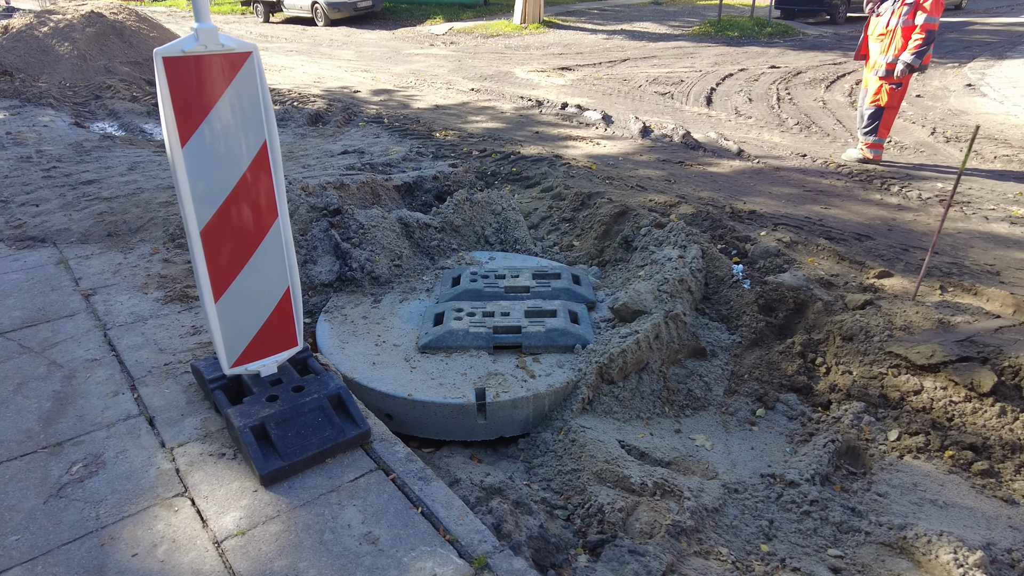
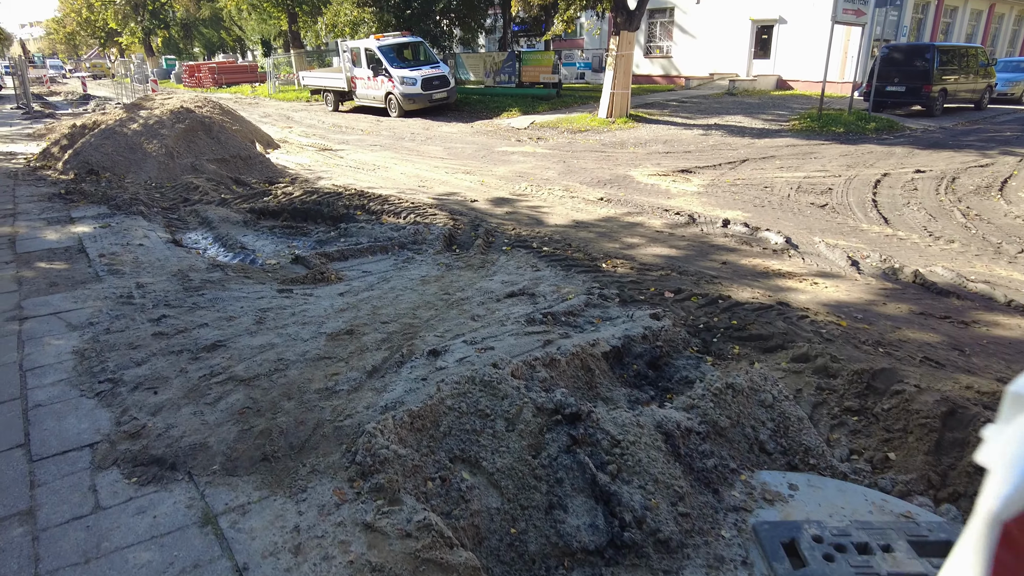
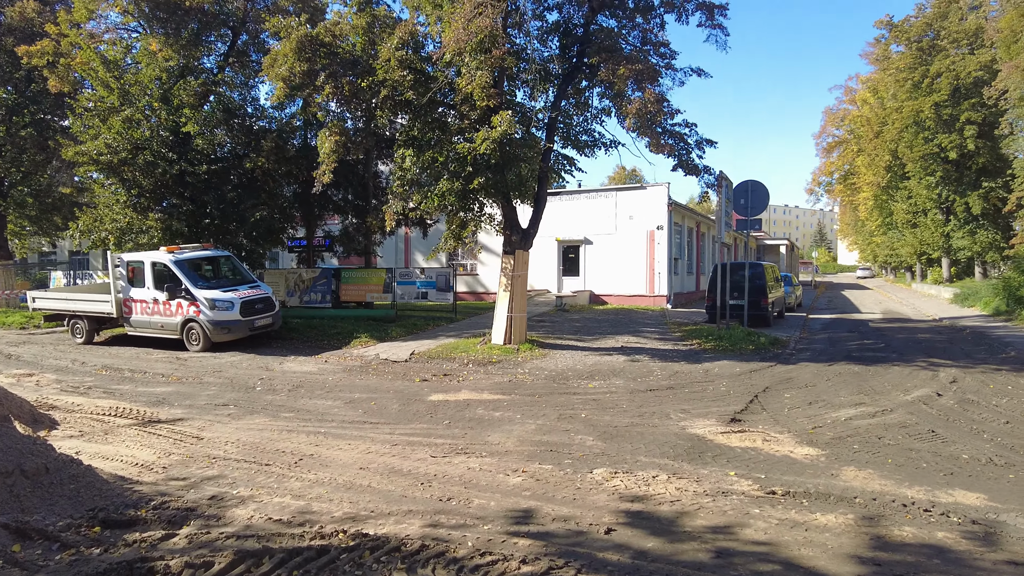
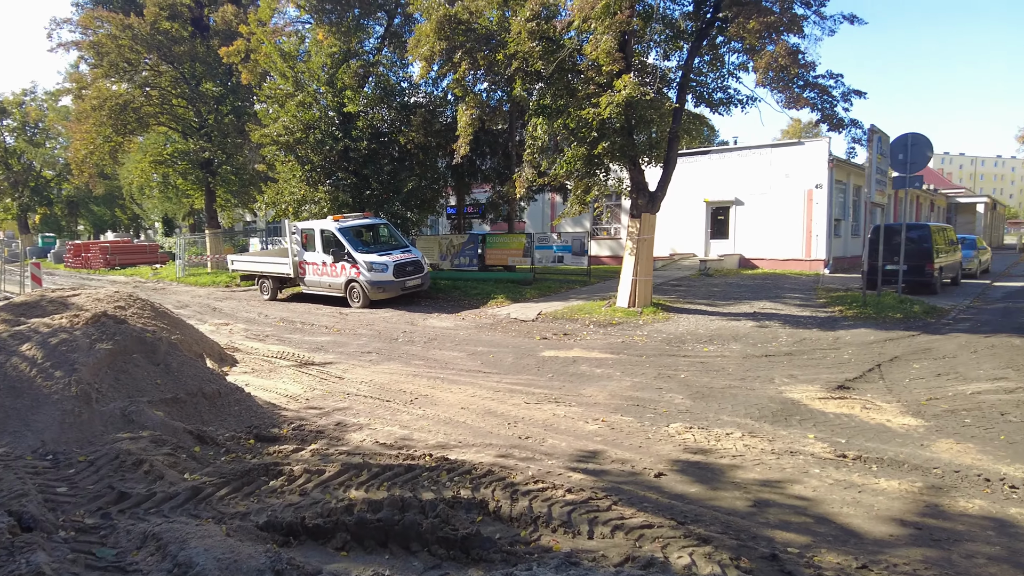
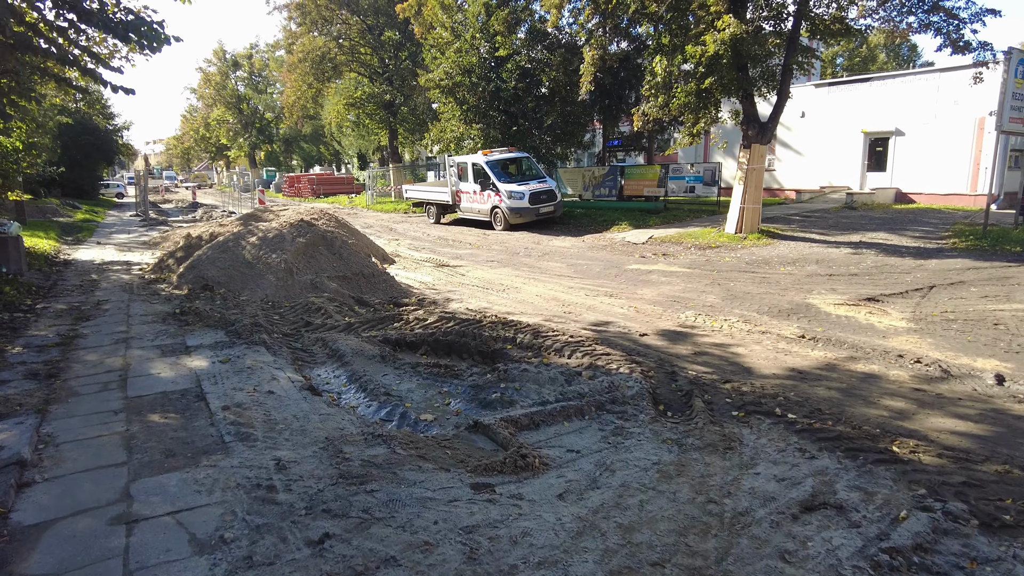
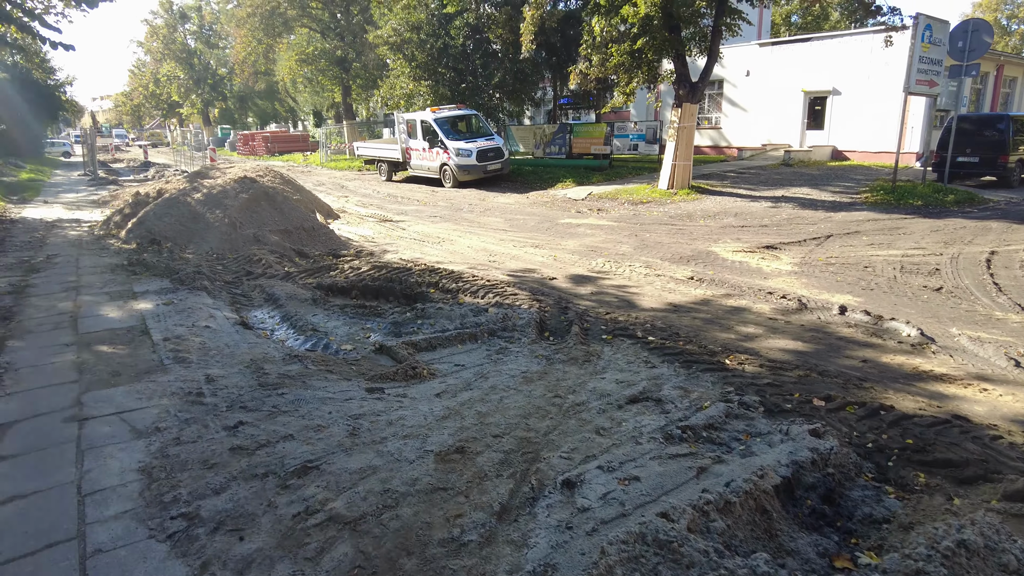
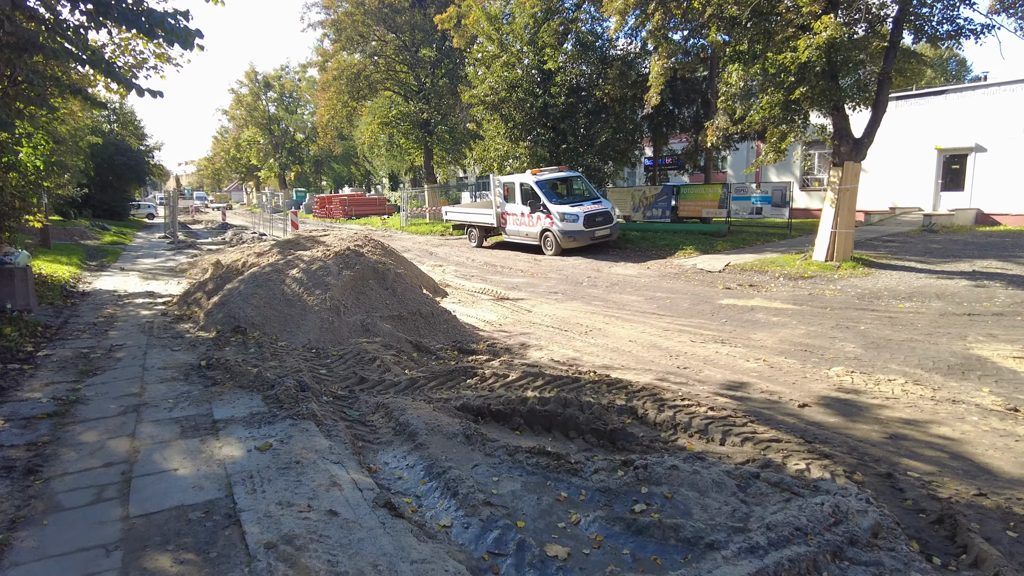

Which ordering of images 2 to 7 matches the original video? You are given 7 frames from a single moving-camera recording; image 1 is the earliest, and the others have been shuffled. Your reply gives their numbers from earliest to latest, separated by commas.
2, 6, 5, 7, 4, 3
